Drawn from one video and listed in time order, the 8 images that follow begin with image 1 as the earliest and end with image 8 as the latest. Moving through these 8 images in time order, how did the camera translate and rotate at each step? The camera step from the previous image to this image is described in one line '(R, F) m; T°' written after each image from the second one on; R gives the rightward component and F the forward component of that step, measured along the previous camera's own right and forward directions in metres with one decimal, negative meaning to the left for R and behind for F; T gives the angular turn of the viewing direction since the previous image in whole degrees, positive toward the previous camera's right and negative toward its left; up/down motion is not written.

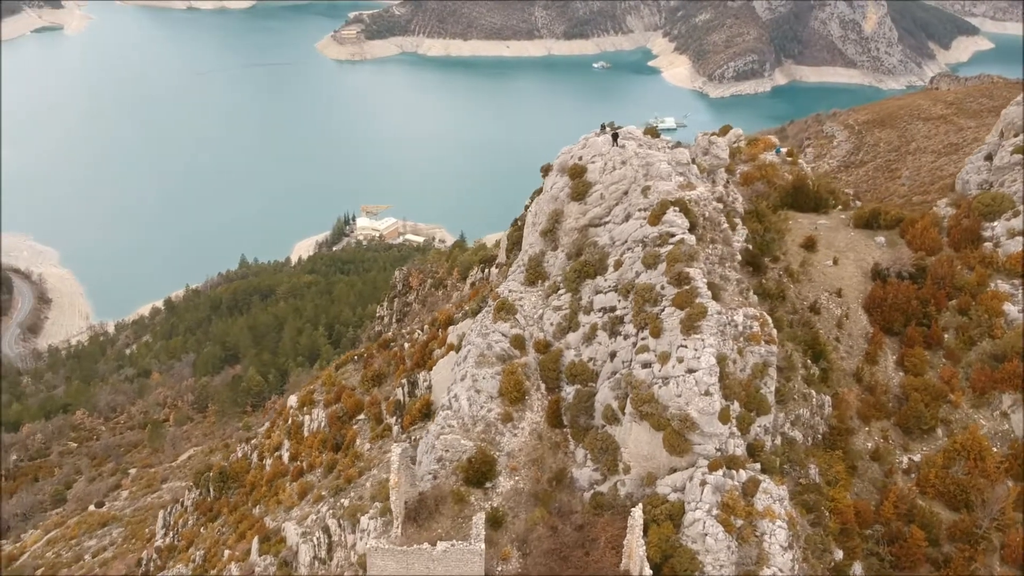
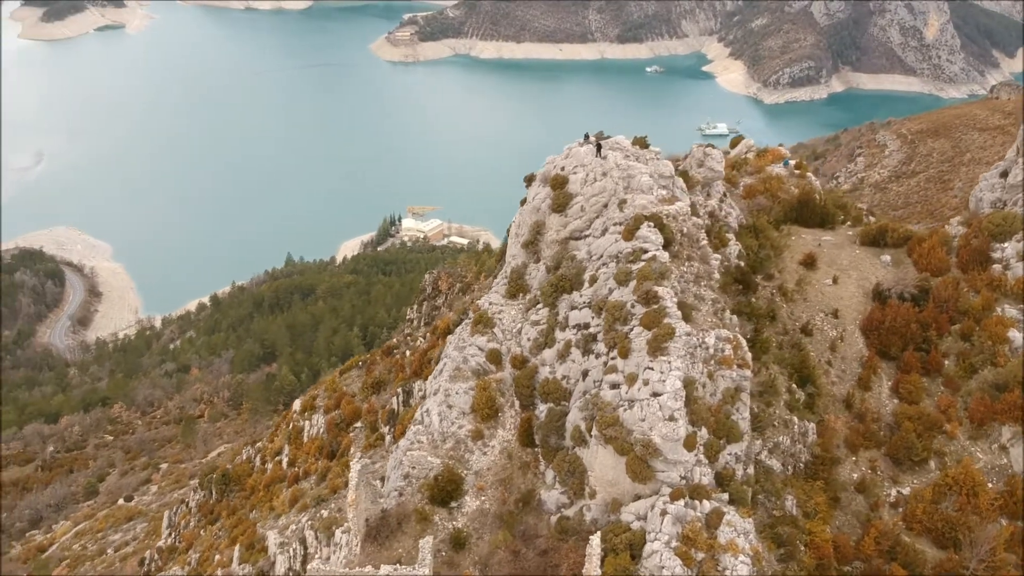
(+1.5, +0.2) m; -3°
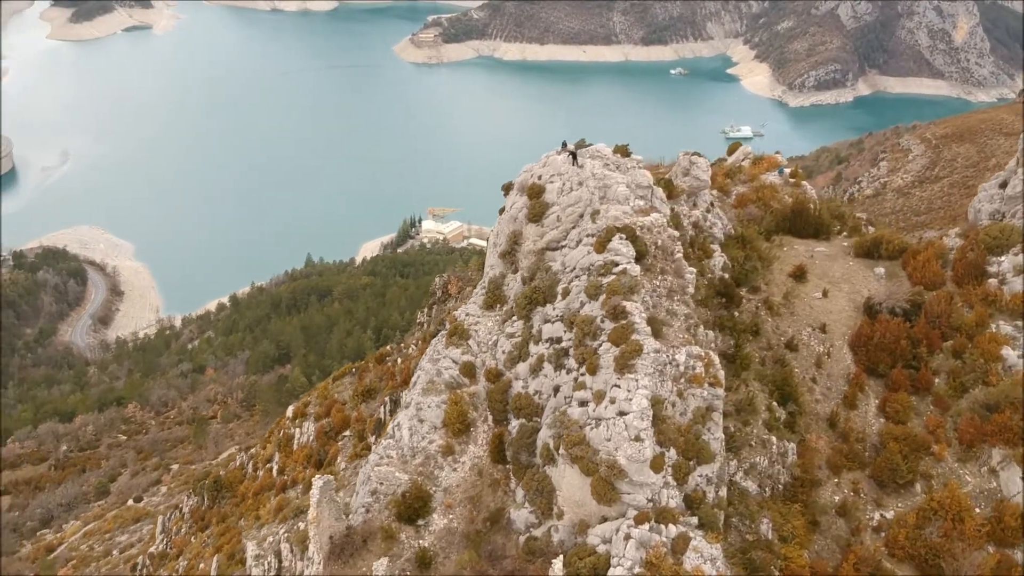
(+1.0, +0.3) m; -1°
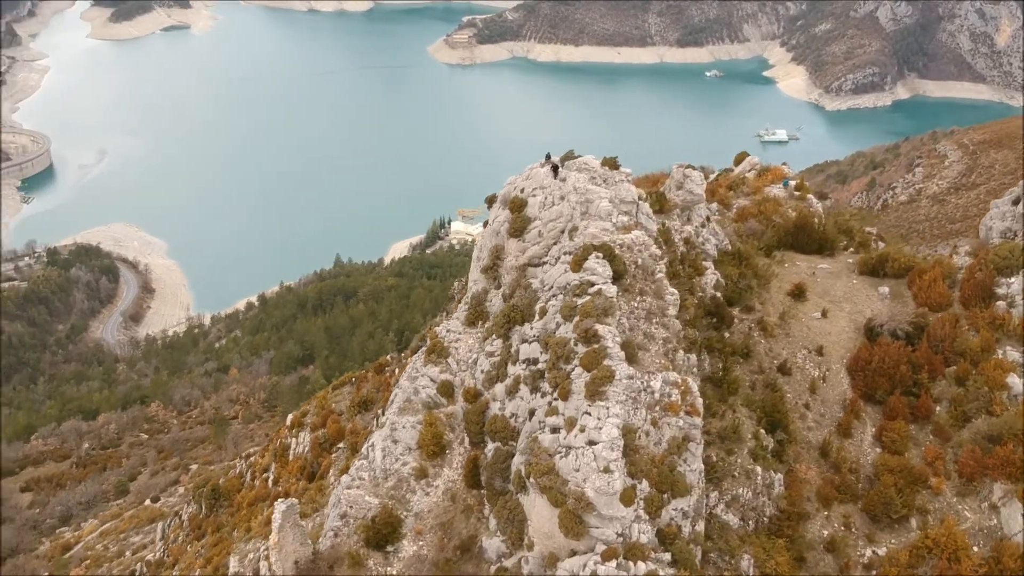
(+1.1, +0.4) m; -2°
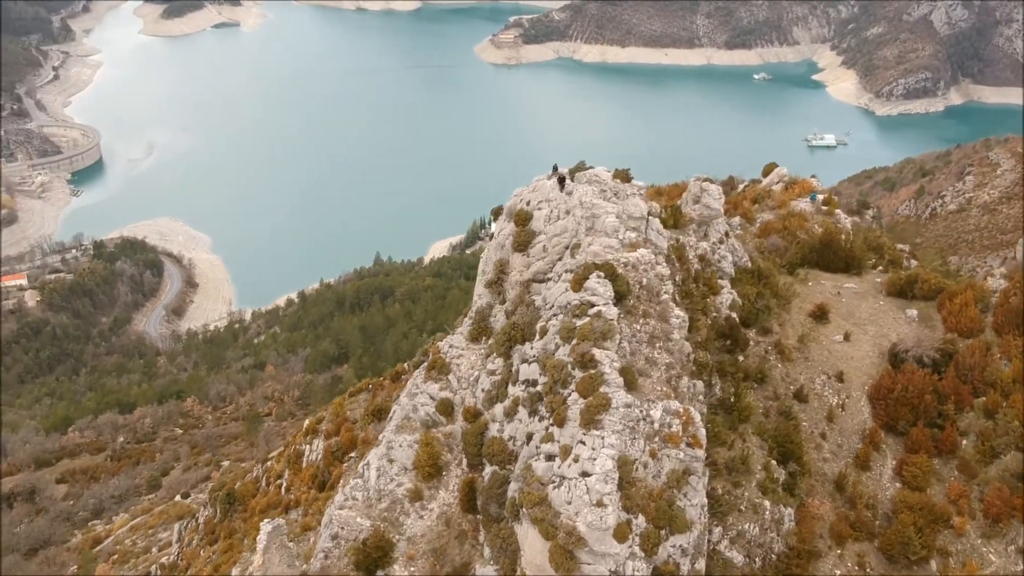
(+0.7, +0.4) m; -3°
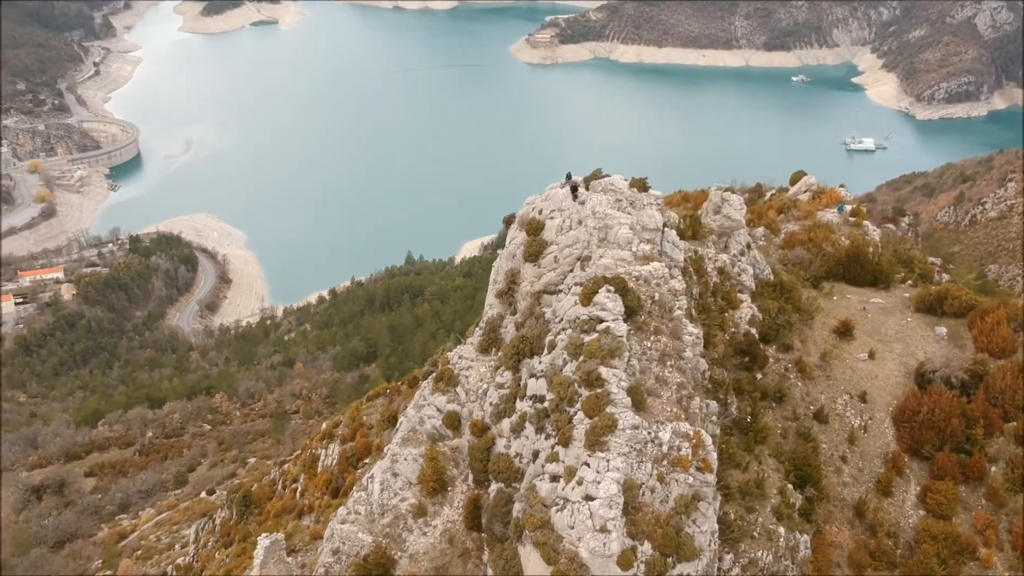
(+0.4, +0.3) m; -2°
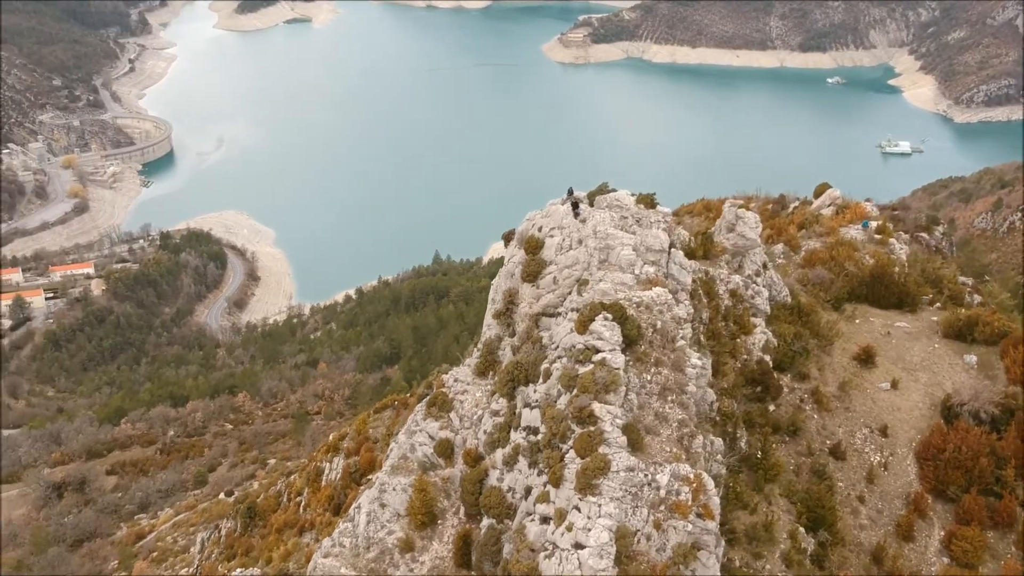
(+0.6, +0.7) m; -2°
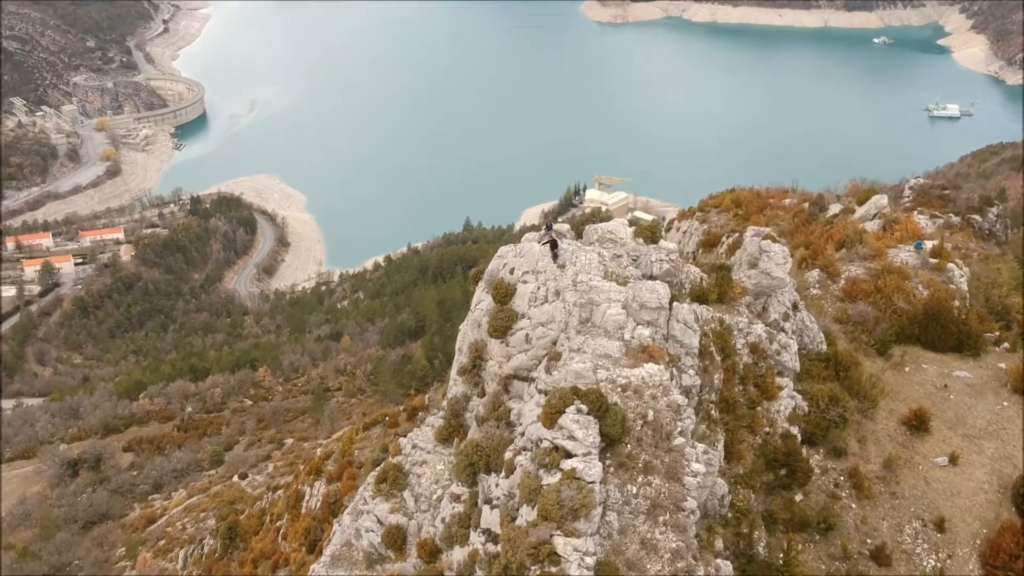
(+1.2, +2.9) m; -2°
